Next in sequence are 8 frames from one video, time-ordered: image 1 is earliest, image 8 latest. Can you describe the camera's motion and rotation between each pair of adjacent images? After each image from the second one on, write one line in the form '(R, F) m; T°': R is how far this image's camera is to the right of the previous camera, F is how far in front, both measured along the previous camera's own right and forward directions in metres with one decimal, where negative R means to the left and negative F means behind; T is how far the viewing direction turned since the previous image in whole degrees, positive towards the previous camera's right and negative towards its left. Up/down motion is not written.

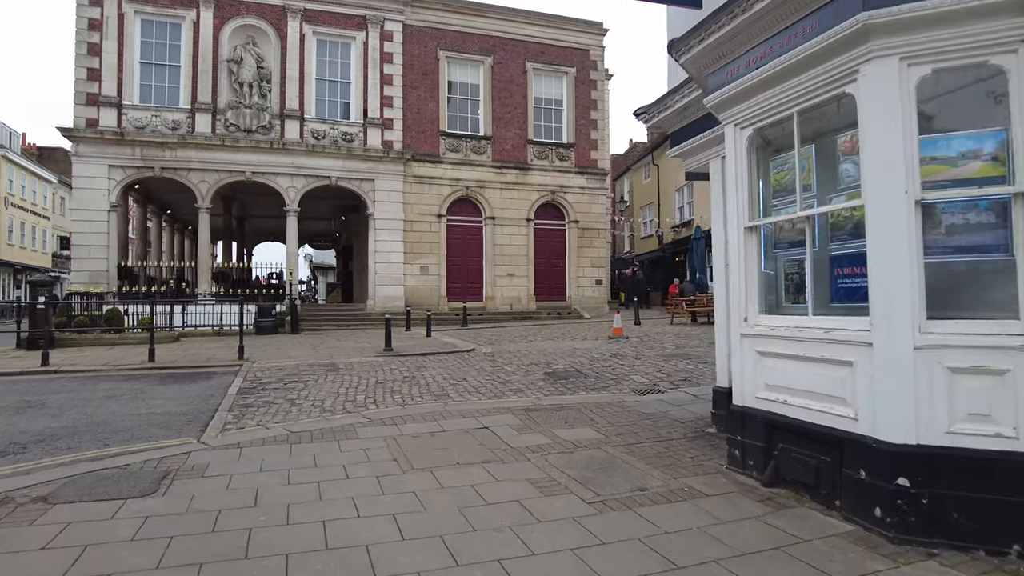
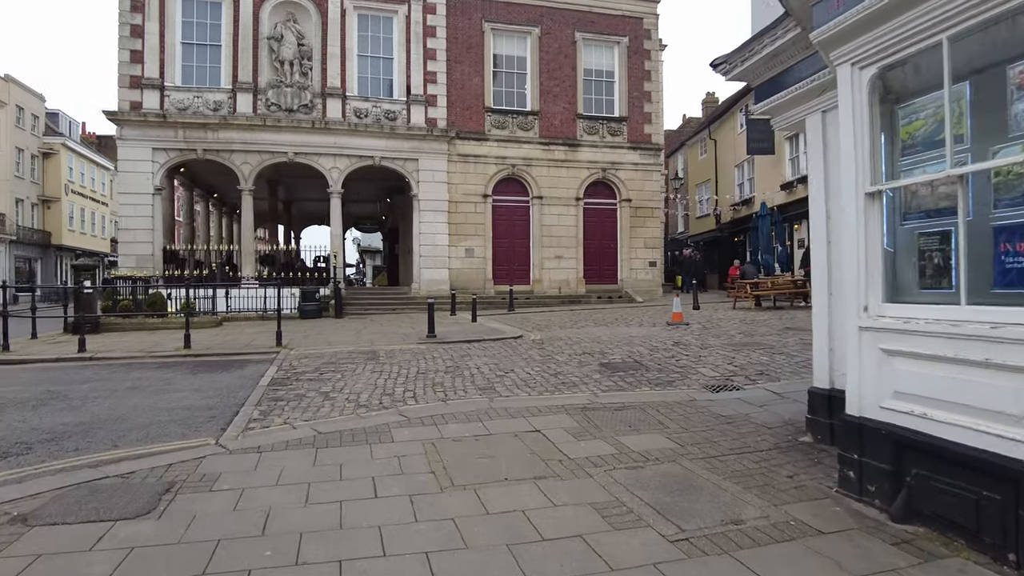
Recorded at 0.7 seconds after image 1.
(-0.1, +0.9) m; -4°
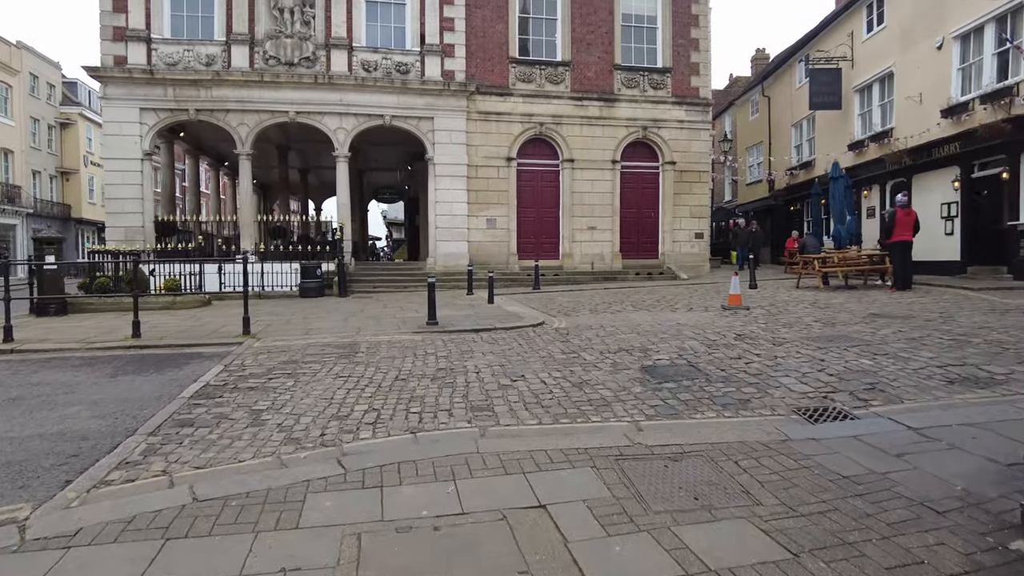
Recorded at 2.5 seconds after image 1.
(+0.3, +2.3) m; -3°
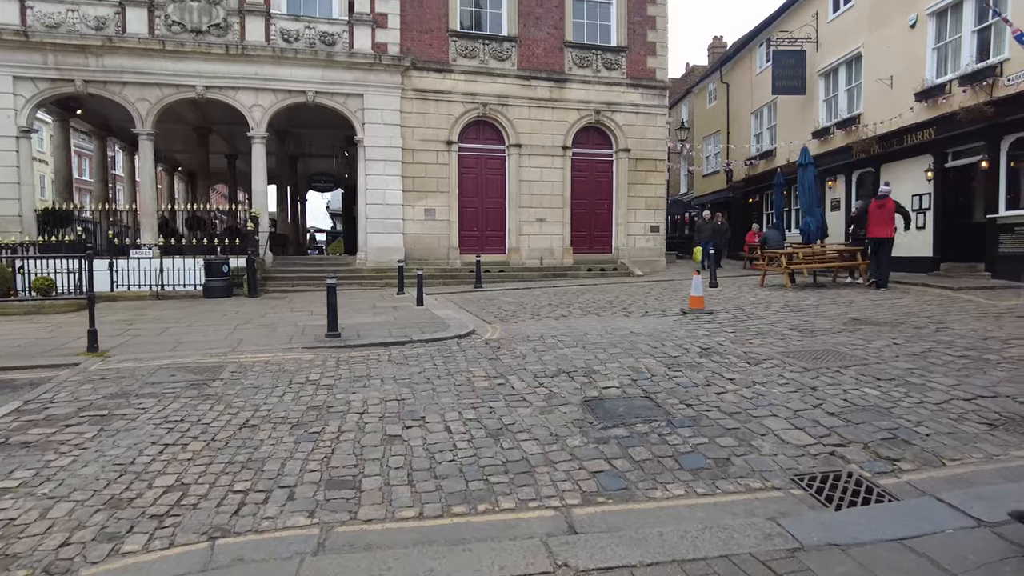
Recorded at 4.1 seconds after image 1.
(+0.5, +1.7) m; +4°
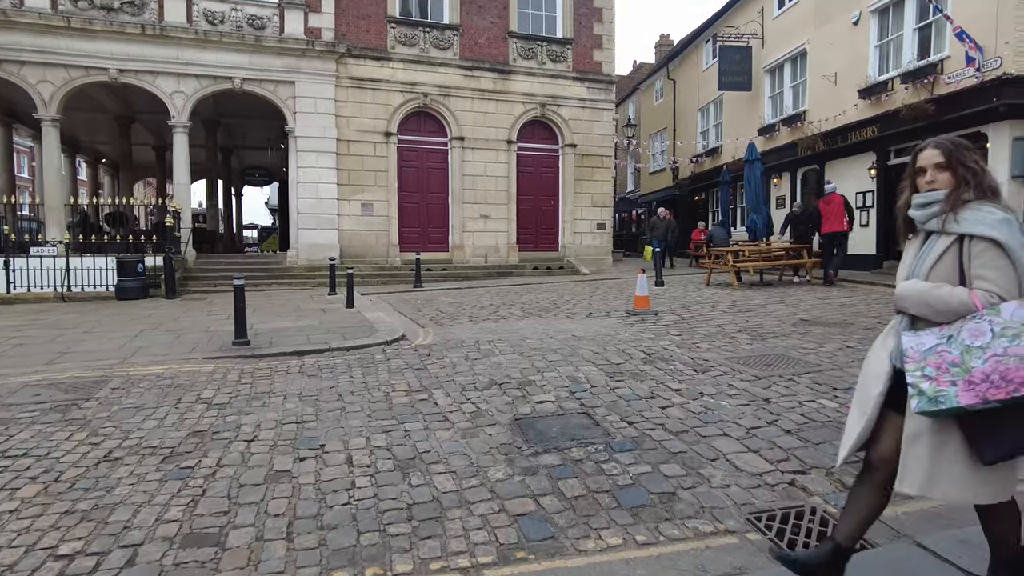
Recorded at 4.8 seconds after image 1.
(+0.2, +0.6) m; +4°
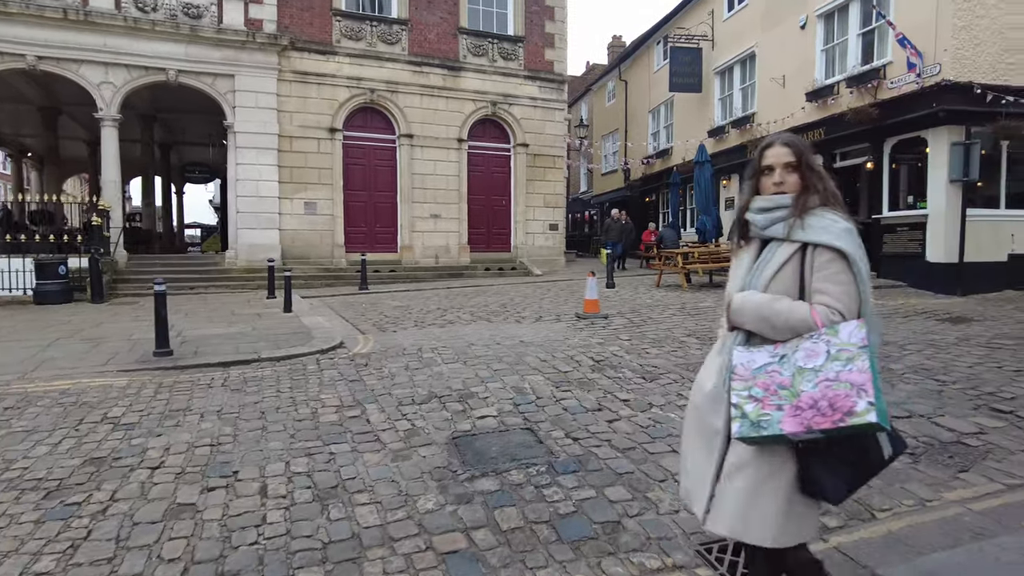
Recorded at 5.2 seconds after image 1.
(+0.1, +0.3) m; +4°
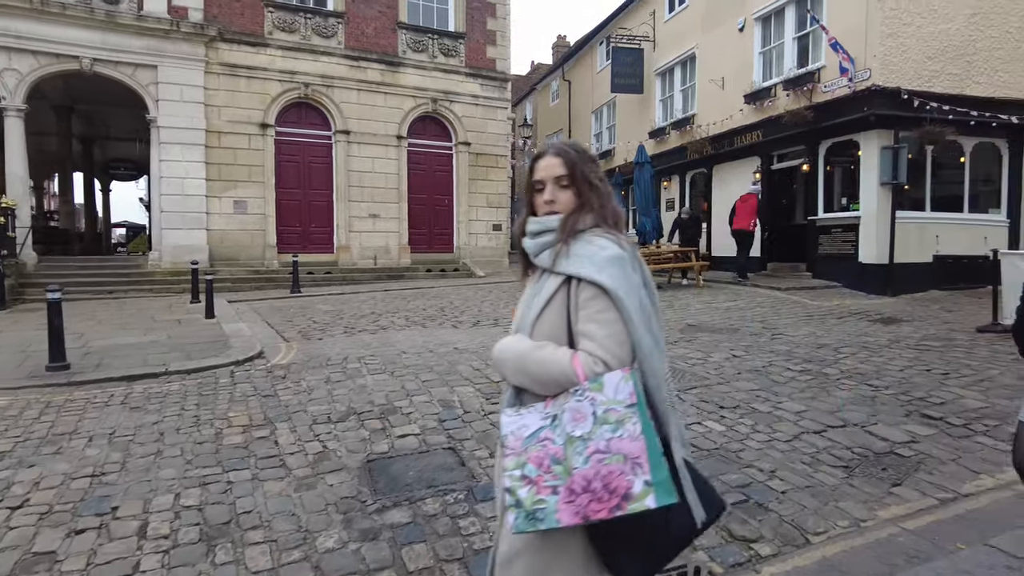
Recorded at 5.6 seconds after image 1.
(+0.2, +0.3) m; +4°
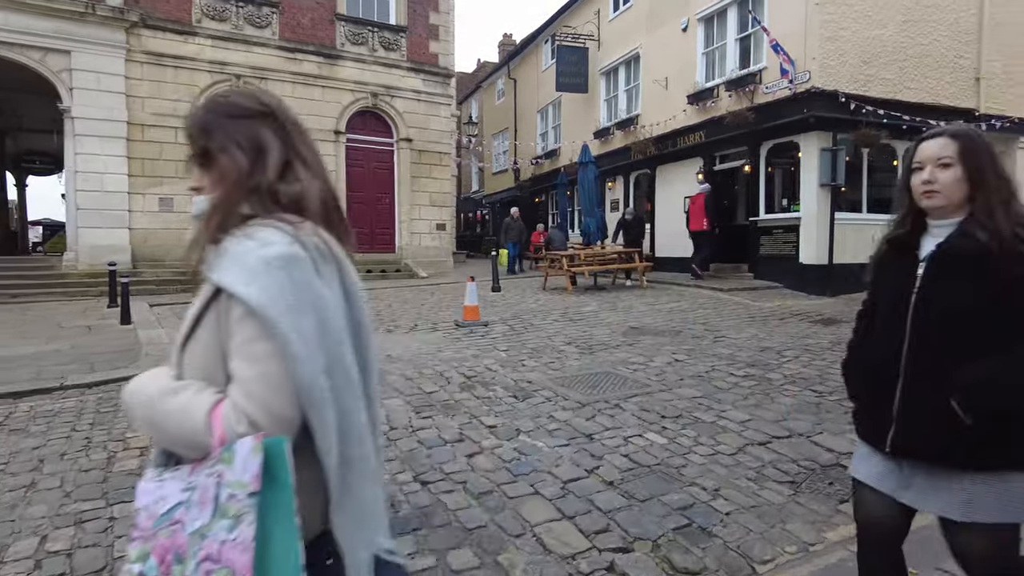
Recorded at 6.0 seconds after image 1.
(+0.1, +0.3) m; +4°
